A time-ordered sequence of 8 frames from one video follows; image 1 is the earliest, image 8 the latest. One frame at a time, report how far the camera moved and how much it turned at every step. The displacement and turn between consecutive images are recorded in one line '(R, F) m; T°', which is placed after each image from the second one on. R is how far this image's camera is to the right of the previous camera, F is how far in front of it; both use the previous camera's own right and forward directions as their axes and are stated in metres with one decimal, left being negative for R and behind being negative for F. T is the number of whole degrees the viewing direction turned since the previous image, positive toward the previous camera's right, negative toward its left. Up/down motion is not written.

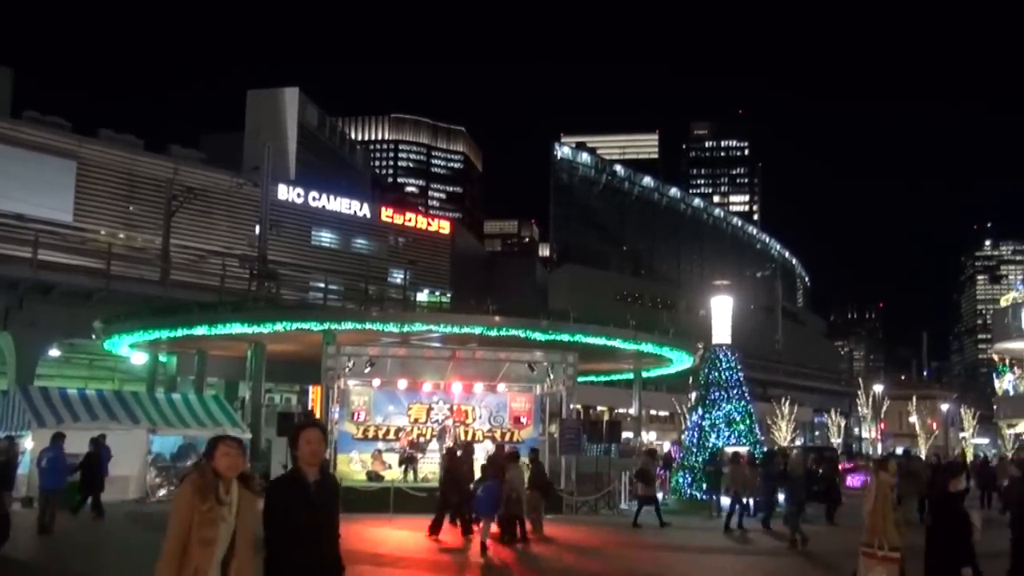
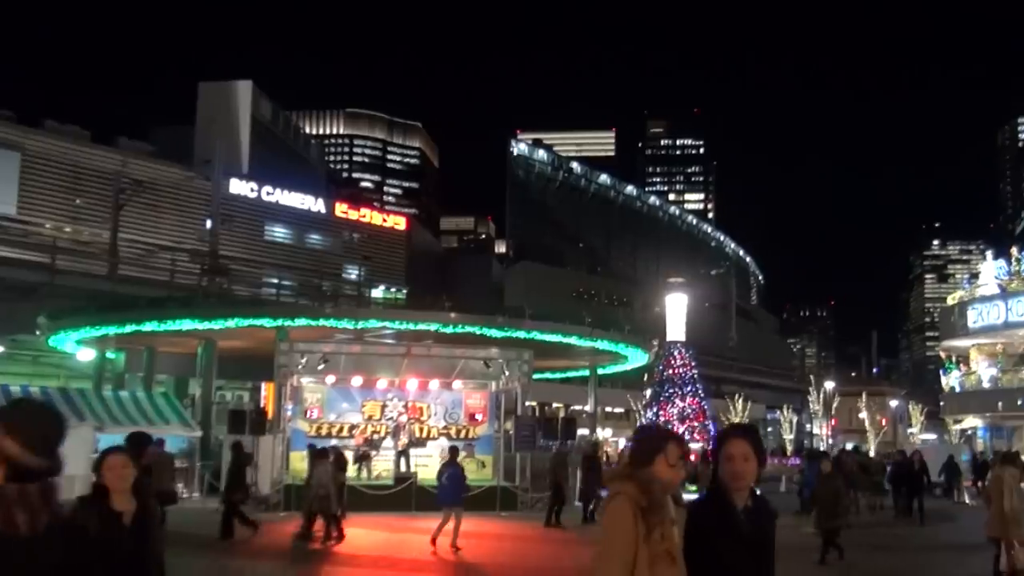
(+0.2, +0.4) m; +3°
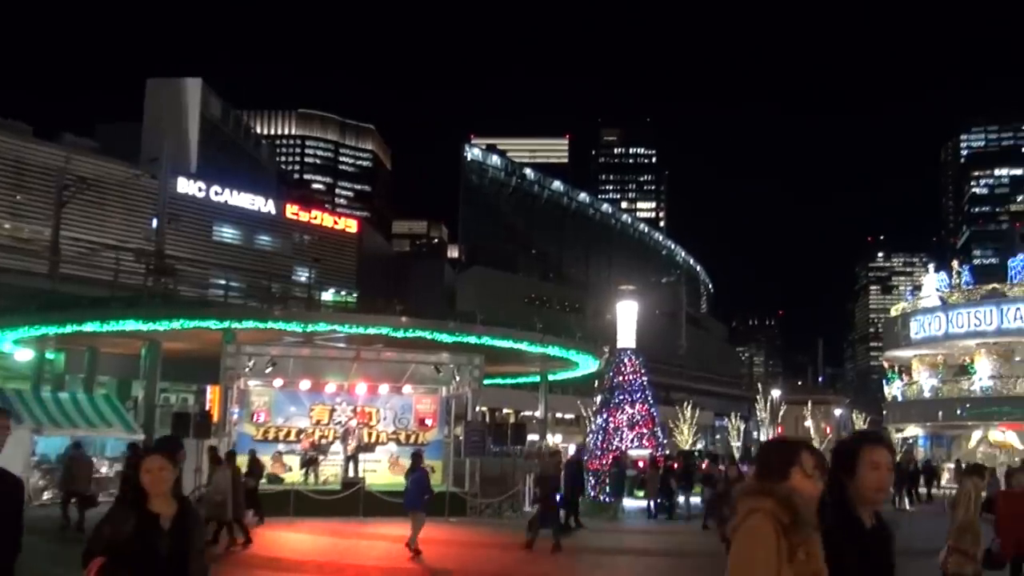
(+0.1, +0.2) m; +3°
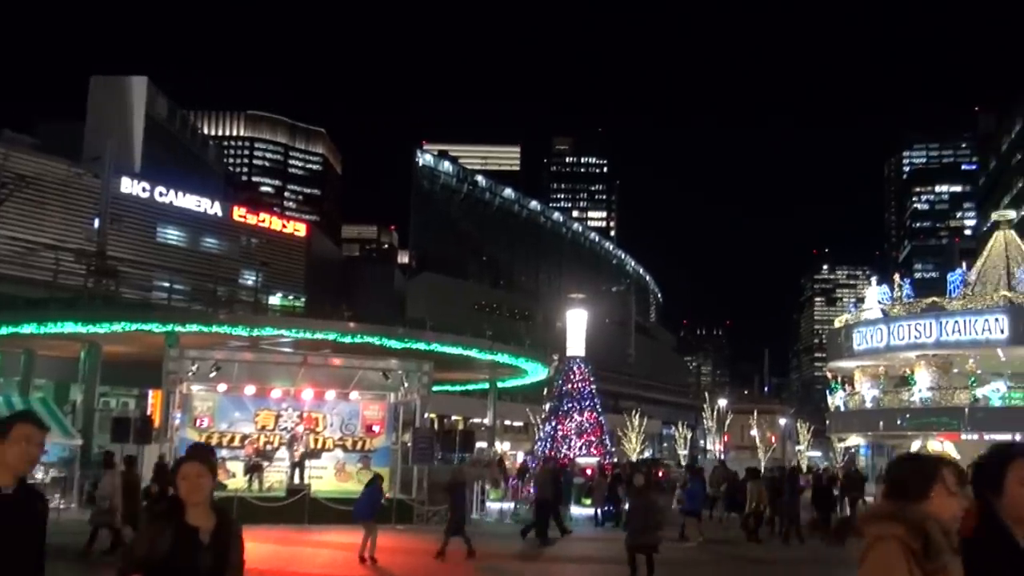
(+0.2, +0.1) m; +3°
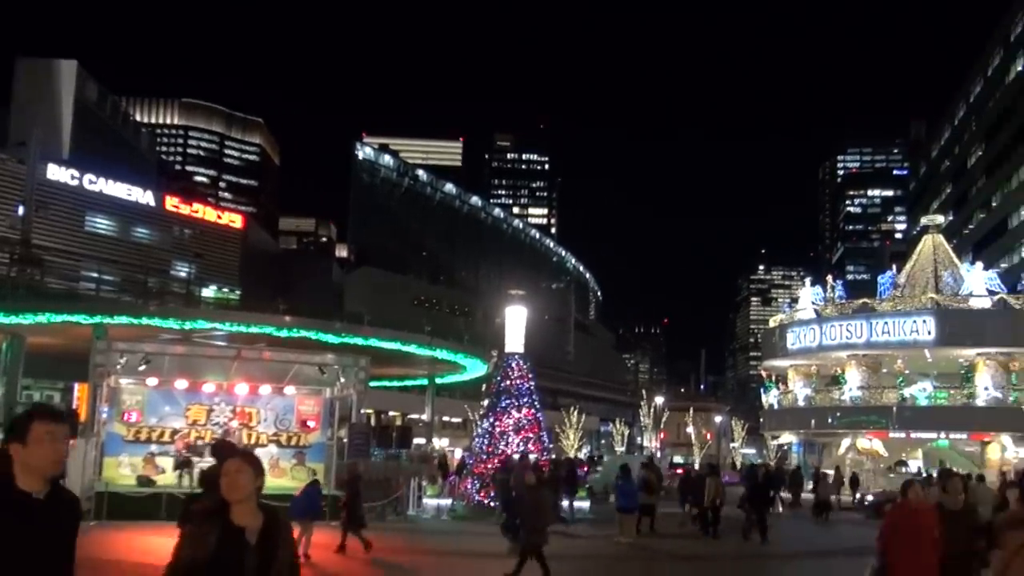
(+0.3, +0.4) m; +4°
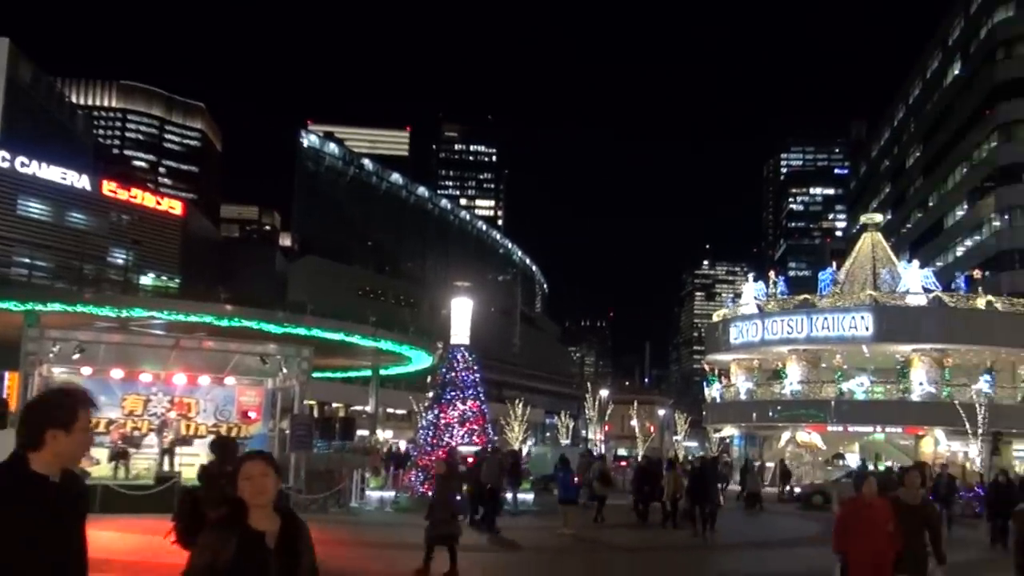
(+0.3, +0.3) m; +3°
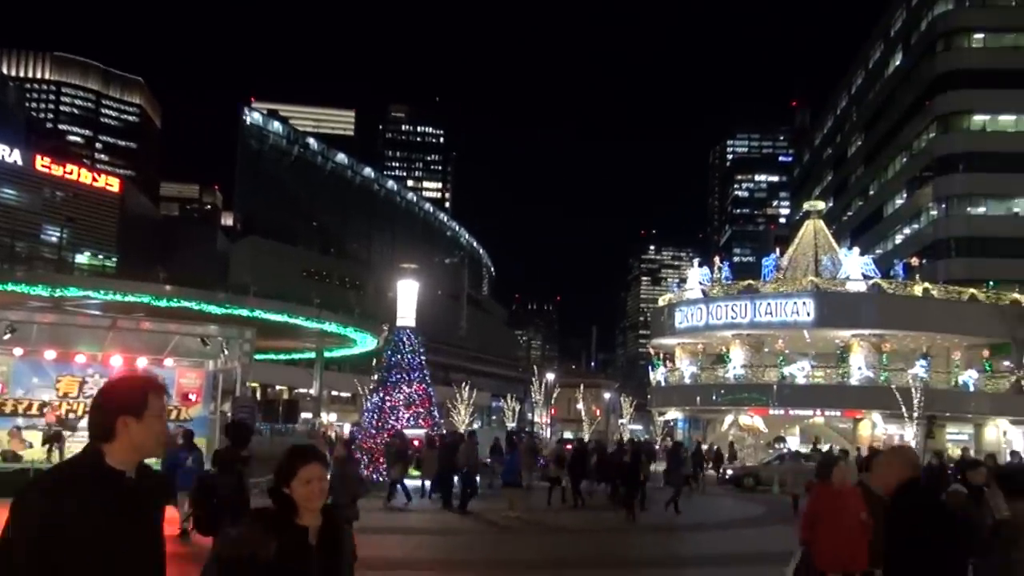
(+0.3, +0.6) m; +3°
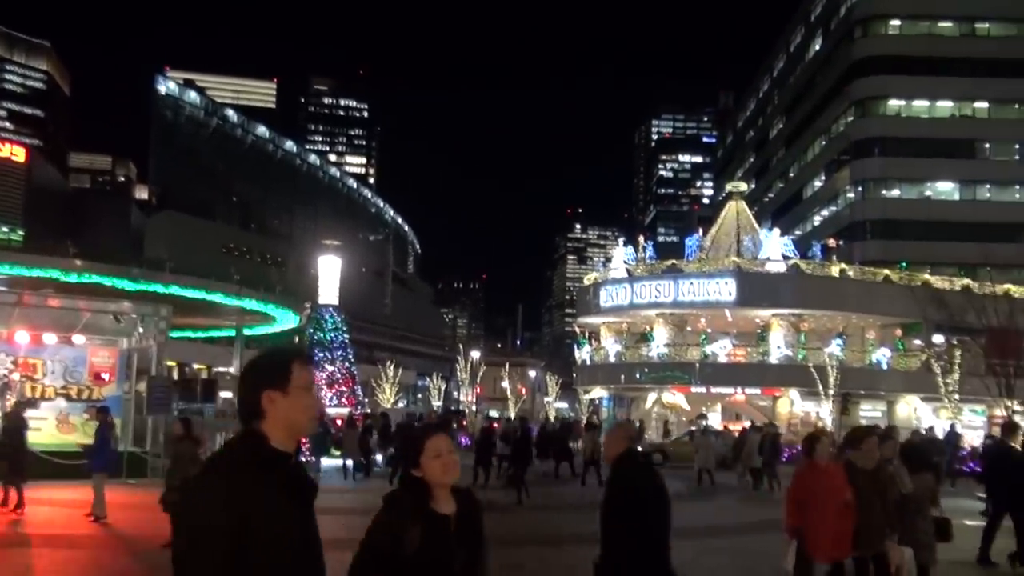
(+0.4, +1.1) m; +4°
